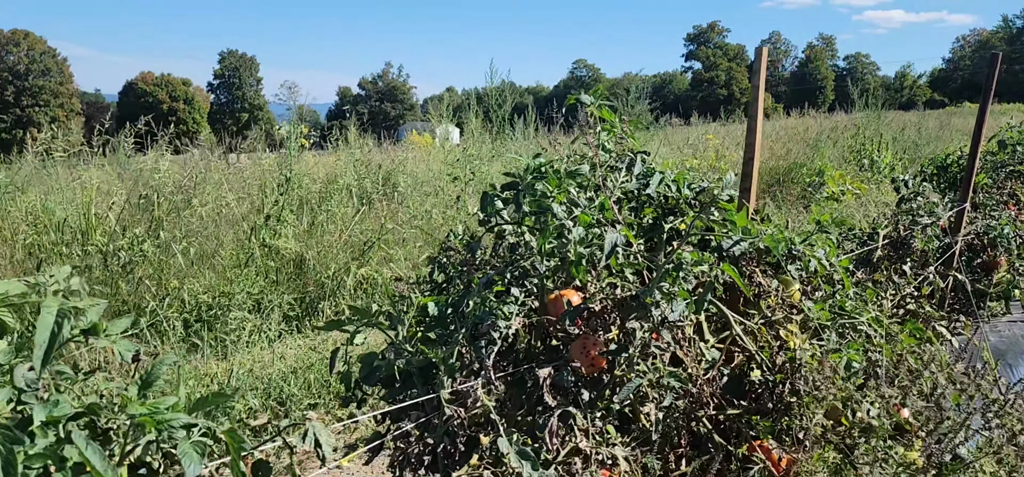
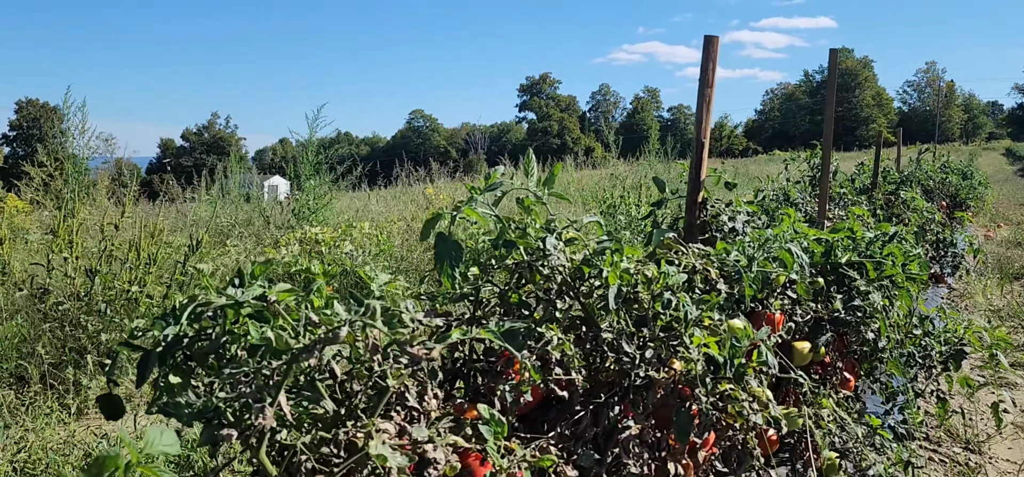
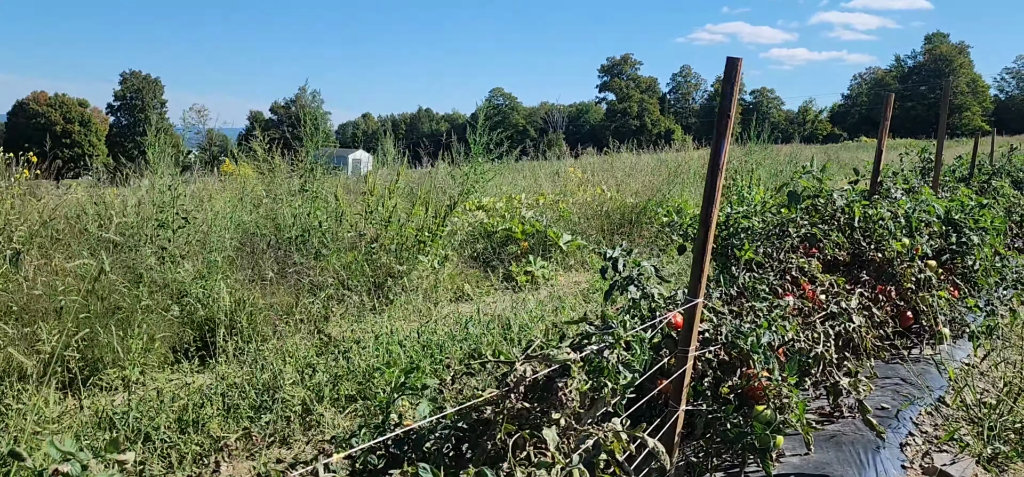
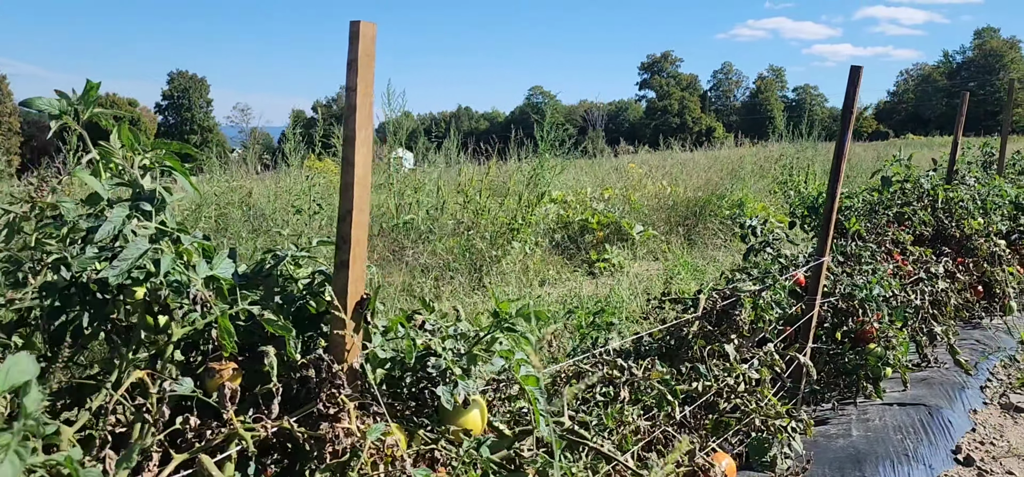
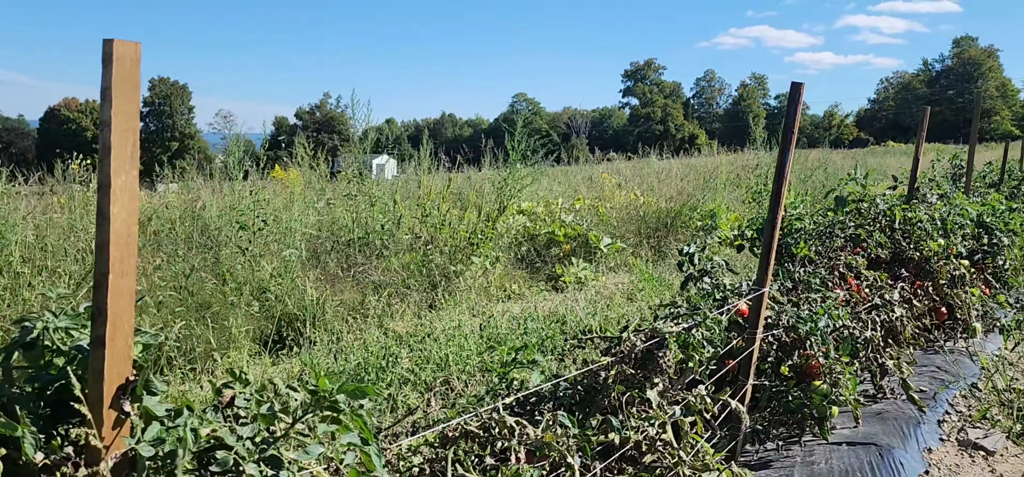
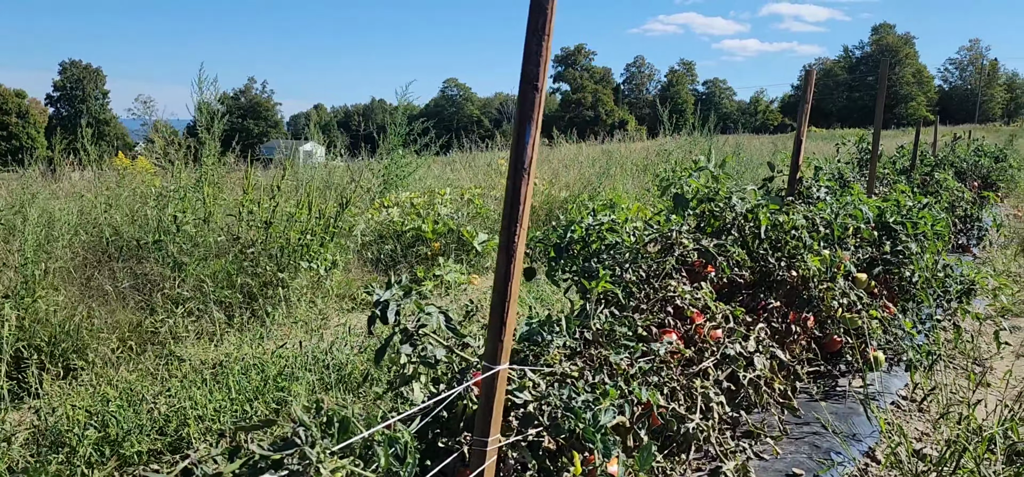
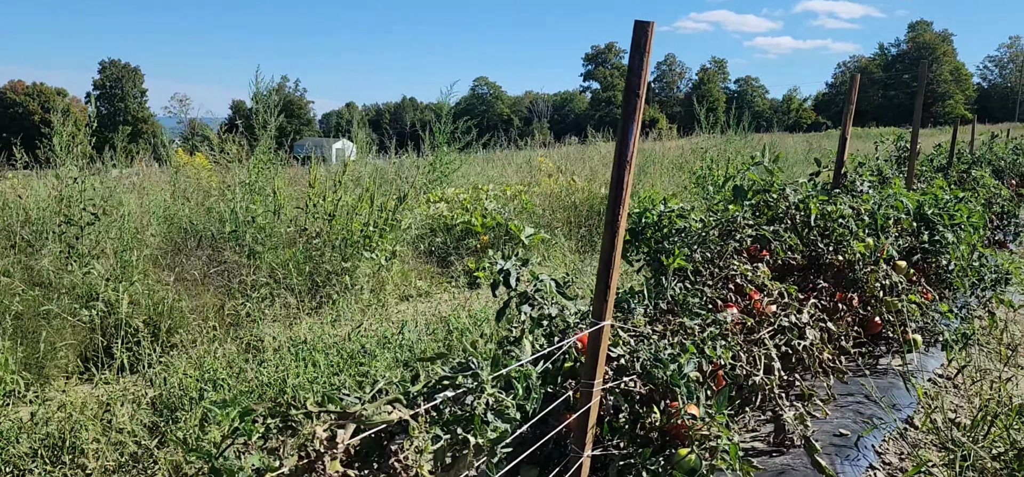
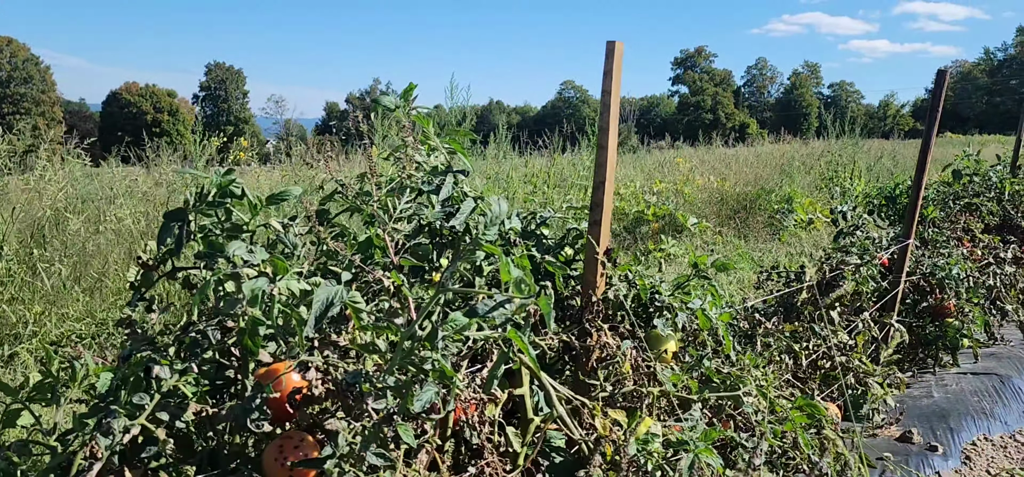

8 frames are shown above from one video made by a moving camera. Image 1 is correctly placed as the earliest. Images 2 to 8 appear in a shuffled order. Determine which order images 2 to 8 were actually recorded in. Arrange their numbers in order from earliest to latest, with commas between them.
8, 4, 5, 3, 7, 6, 2
